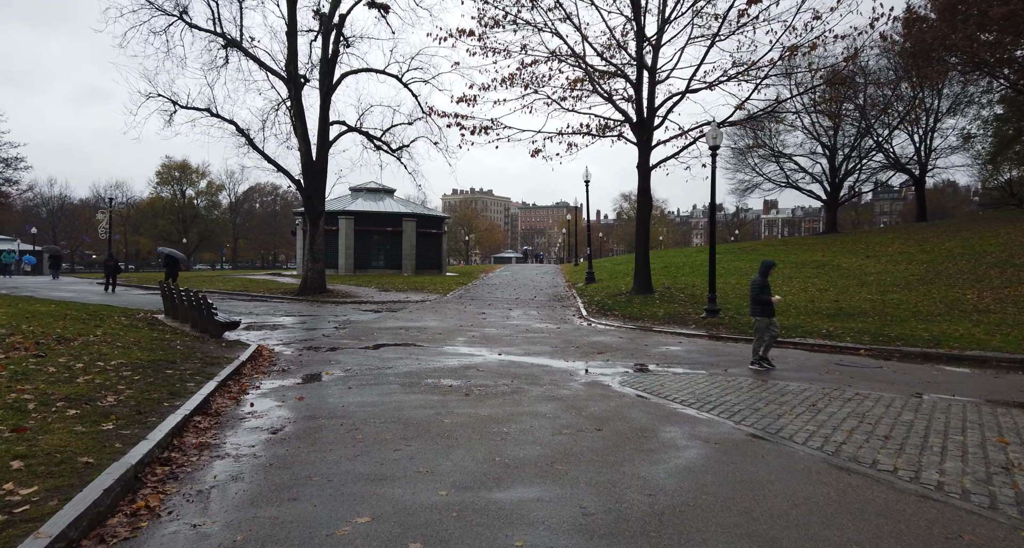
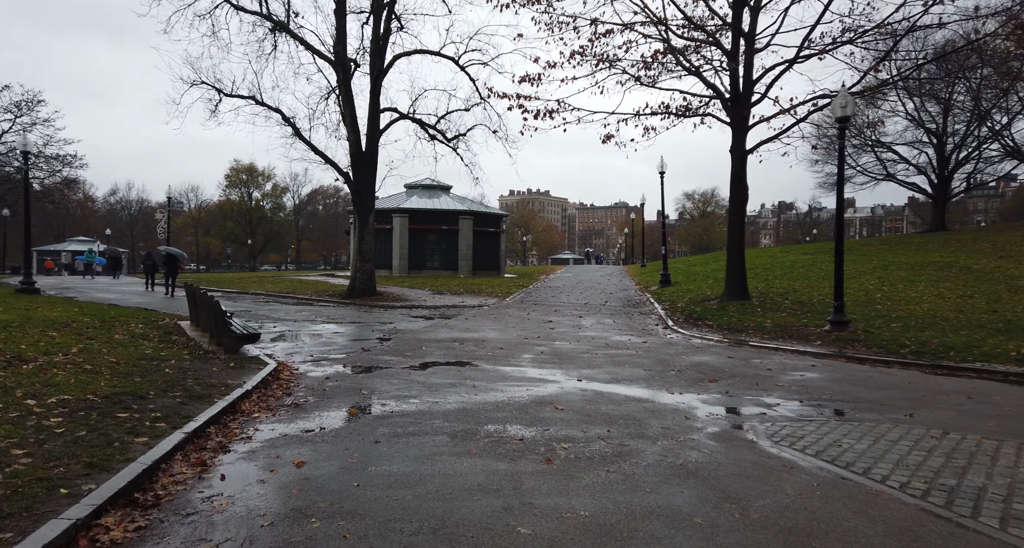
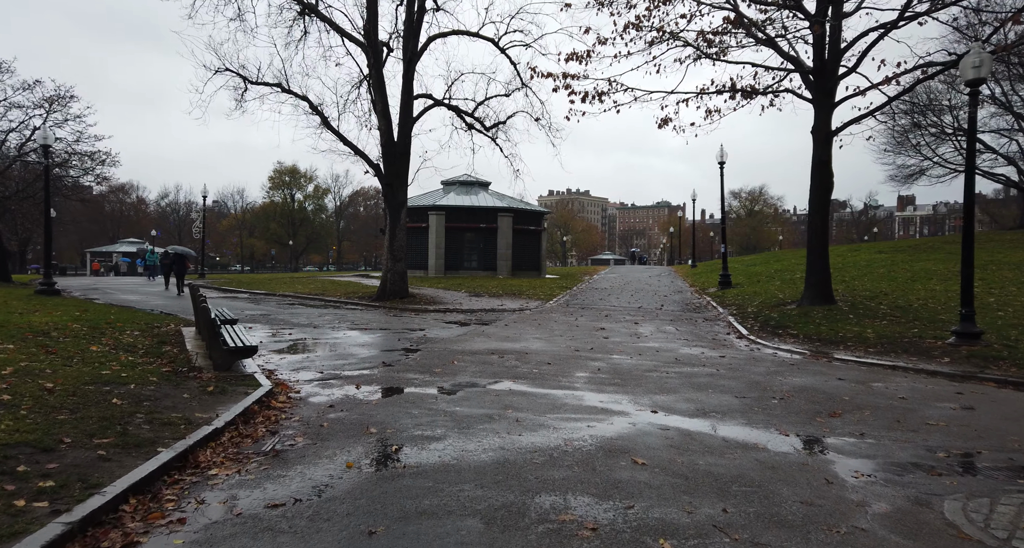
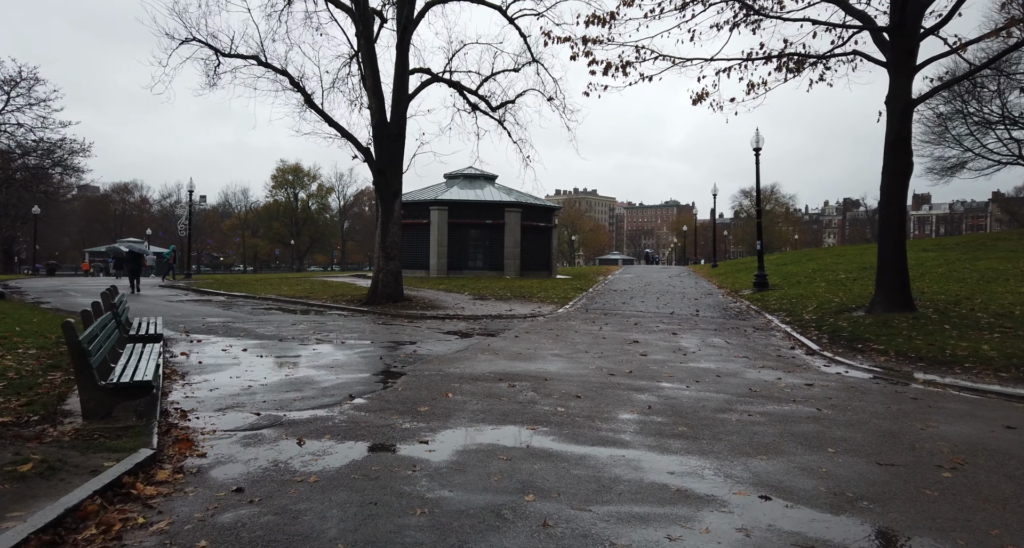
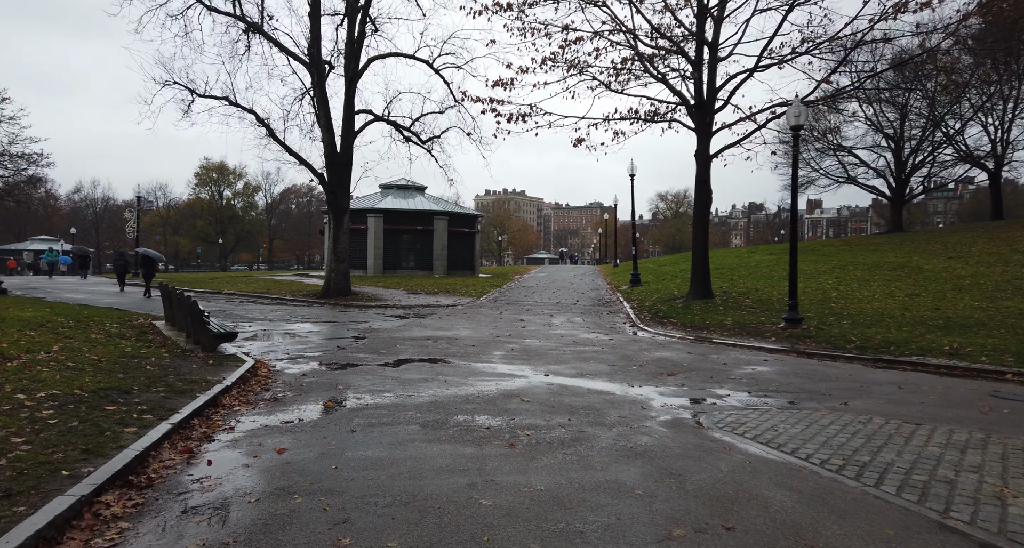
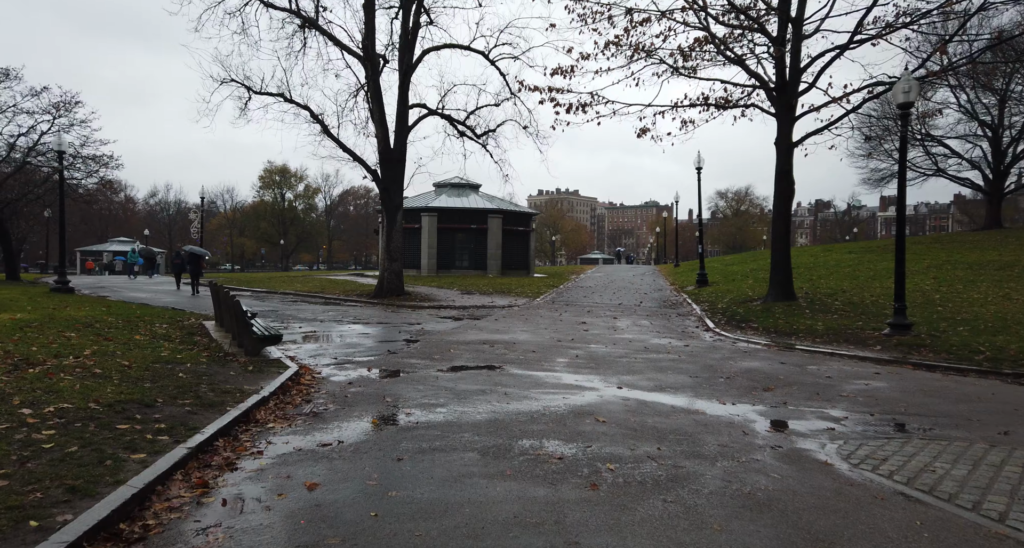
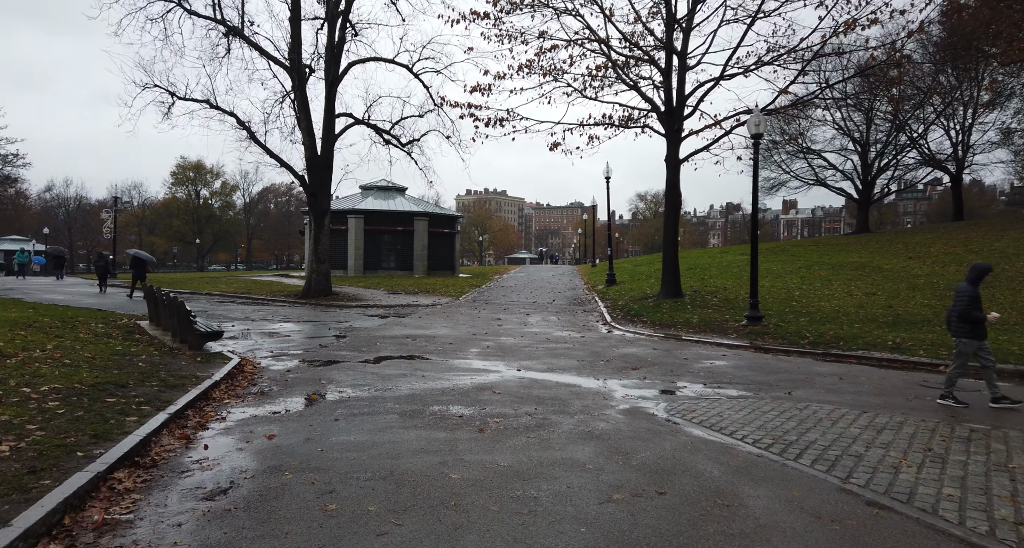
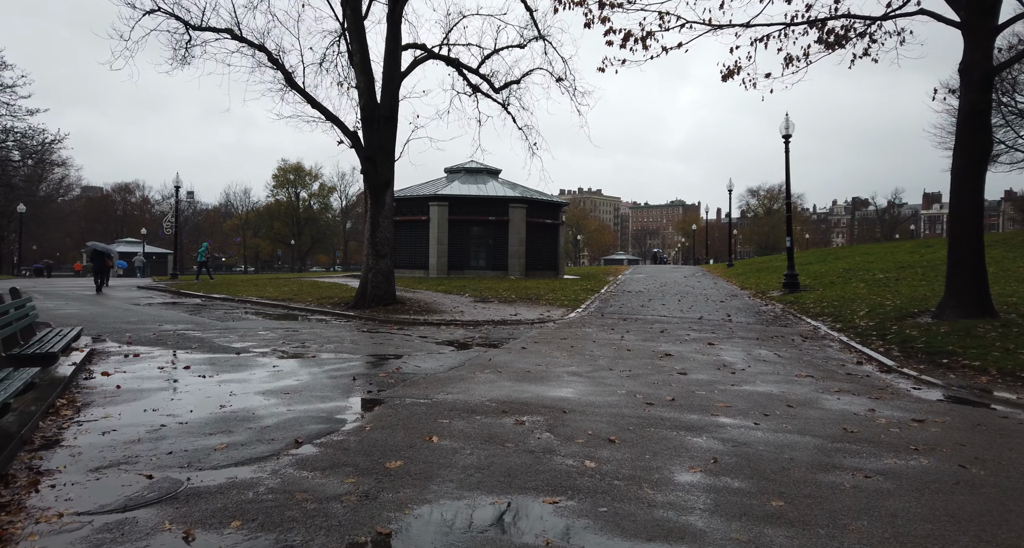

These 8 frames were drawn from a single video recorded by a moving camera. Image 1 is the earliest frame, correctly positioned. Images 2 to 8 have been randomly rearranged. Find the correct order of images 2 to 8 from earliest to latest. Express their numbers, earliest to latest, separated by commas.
7, 5, 2, 6, 3, 4, 8
